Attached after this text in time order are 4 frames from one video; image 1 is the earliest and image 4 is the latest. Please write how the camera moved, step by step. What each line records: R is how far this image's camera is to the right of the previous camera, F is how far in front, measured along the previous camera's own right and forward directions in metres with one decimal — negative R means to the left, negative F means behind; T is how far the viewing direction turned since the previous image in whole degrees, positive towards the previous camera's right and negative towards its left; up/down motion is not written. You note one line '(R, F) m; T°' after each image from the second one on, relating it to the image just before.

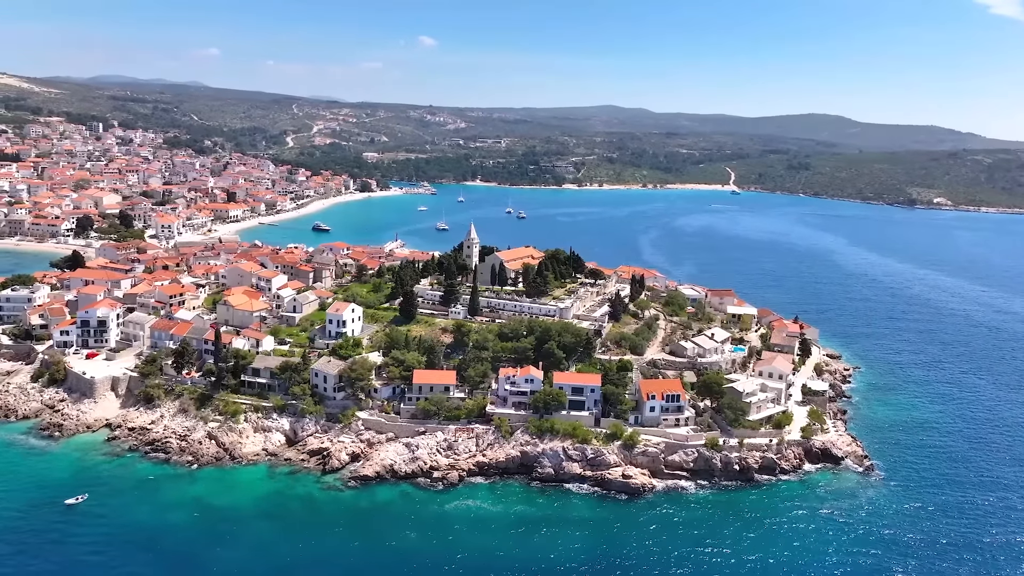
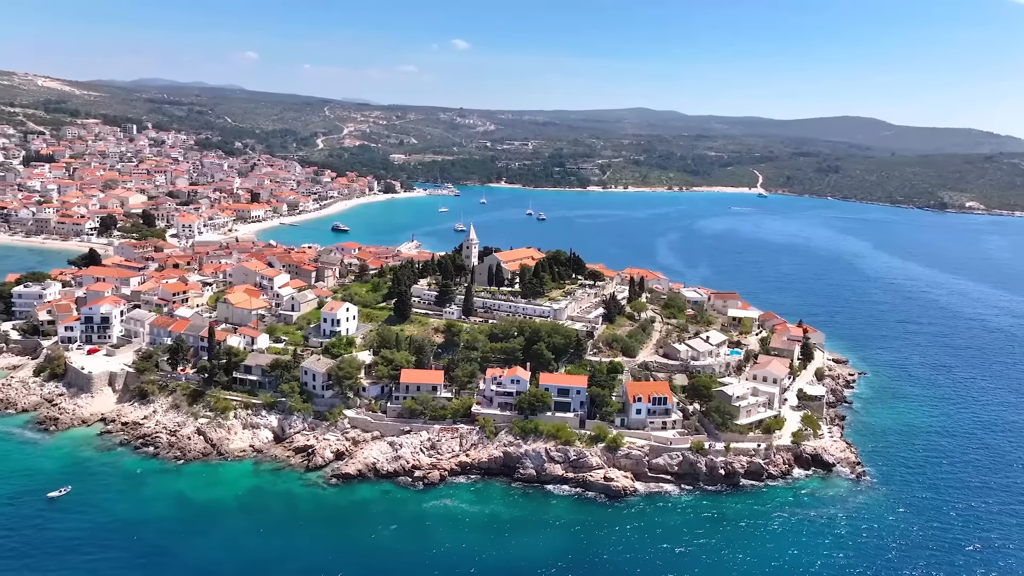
(+1.2, +0.1) m; -2°
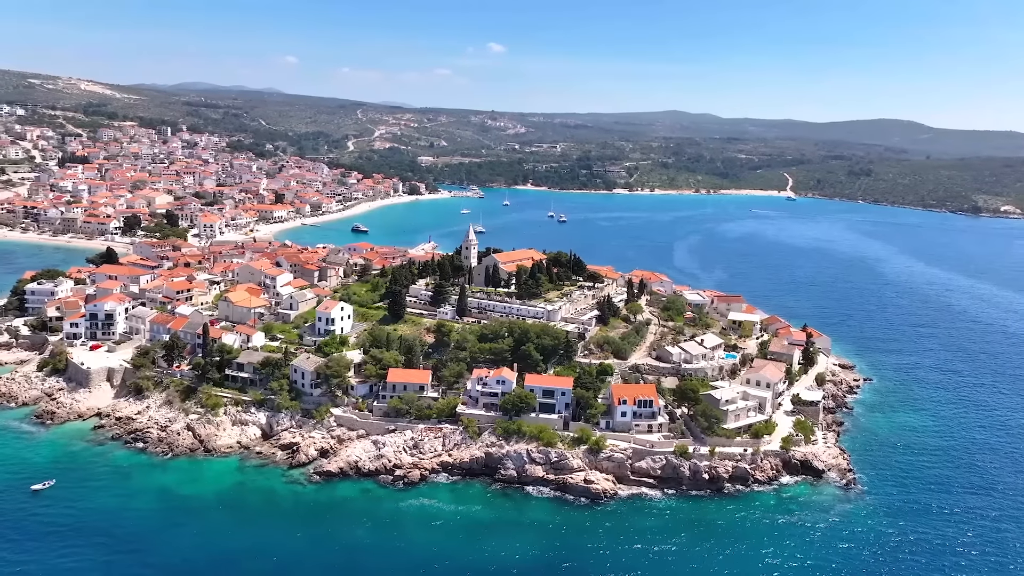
(+1.2, +0.1) m; -2°
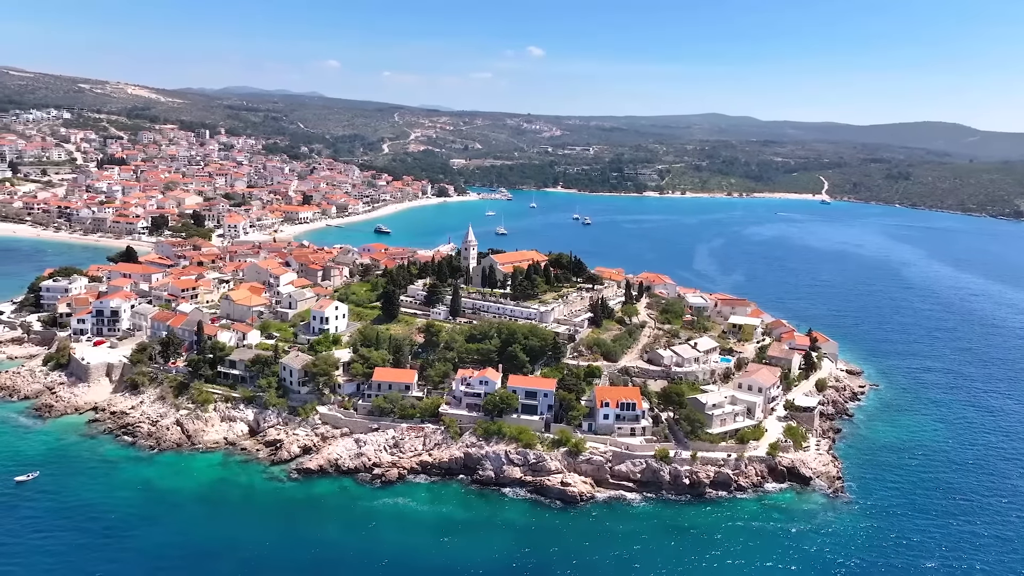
(+1.4, +0.1) m; -3°
